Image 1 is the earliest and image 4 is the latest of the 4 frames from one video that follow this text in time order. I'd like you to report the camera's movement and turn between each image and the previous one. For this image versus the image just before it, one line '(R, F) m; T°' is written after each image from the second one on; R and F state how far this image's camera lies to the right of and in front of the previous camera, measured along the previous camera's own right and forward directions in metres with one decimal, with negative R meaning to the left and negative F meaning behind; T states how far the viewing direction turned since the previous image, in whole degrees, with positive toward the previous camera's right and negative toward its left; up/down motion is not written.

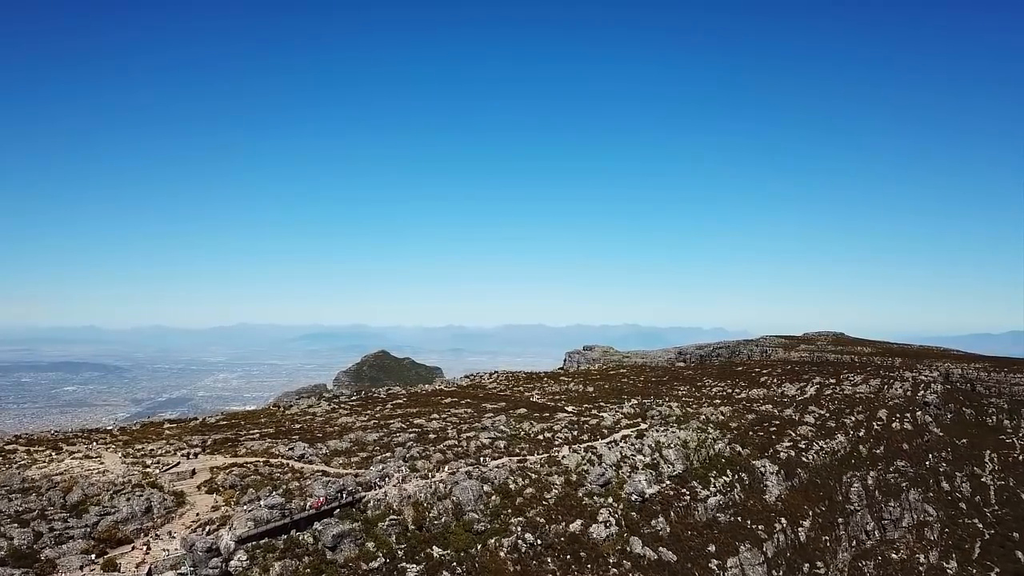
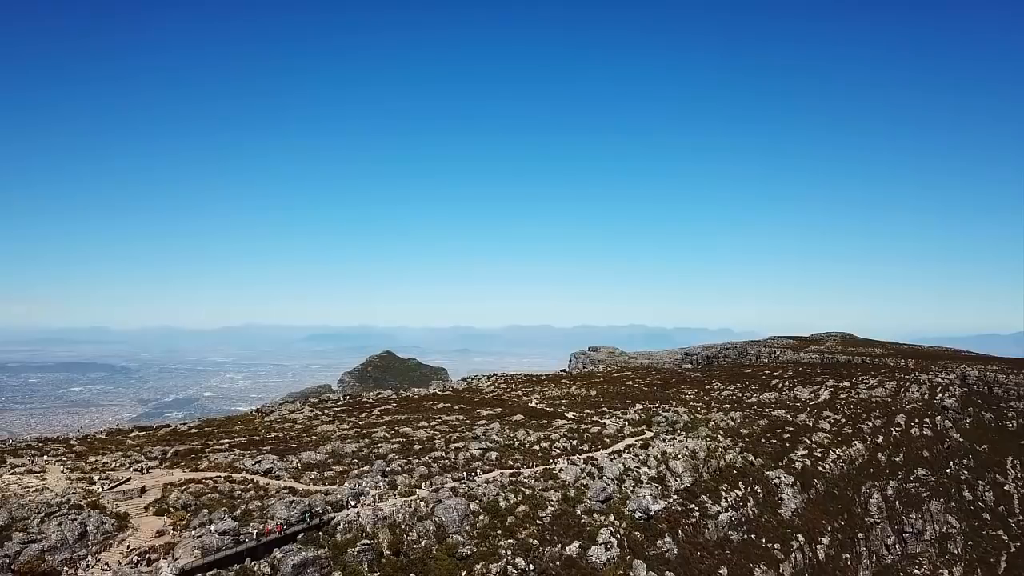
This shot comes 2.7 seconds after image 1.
(+1.3, +4.5) m; -1°
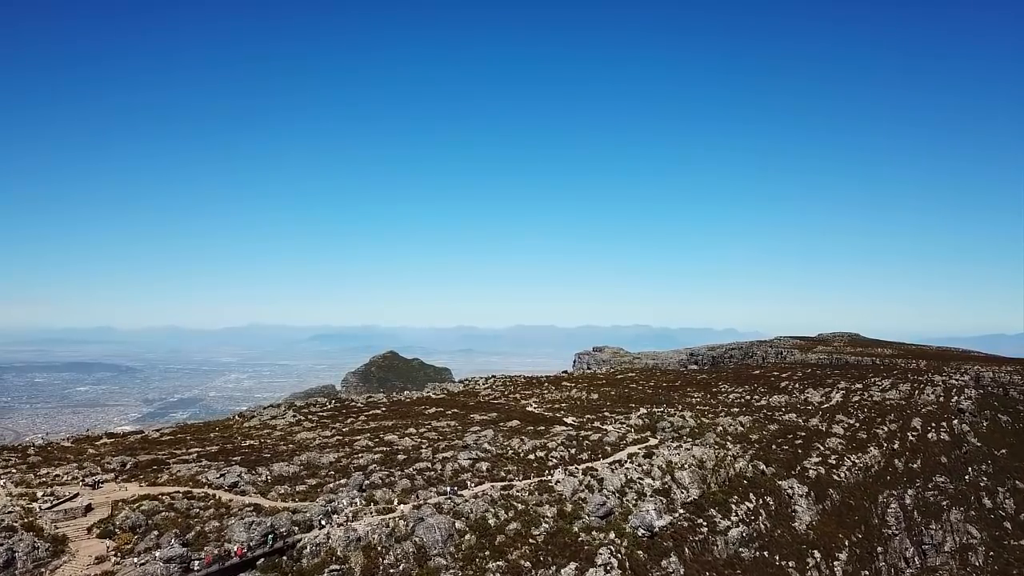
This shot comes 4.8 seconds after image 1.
(+1.1, +3.8) m; 0°
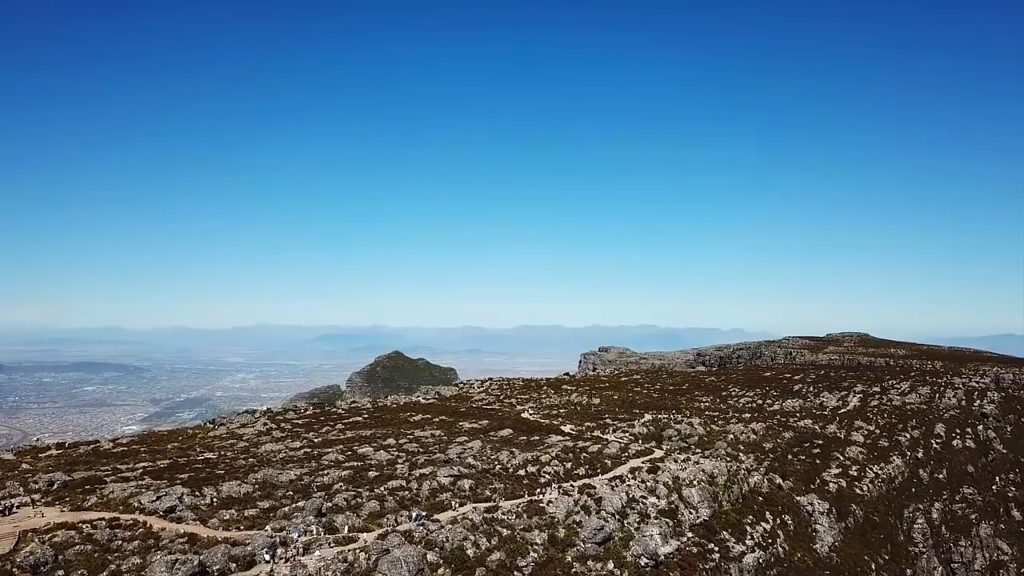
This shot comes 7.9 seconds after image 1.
(+1.6, +5.3) m; -1°
